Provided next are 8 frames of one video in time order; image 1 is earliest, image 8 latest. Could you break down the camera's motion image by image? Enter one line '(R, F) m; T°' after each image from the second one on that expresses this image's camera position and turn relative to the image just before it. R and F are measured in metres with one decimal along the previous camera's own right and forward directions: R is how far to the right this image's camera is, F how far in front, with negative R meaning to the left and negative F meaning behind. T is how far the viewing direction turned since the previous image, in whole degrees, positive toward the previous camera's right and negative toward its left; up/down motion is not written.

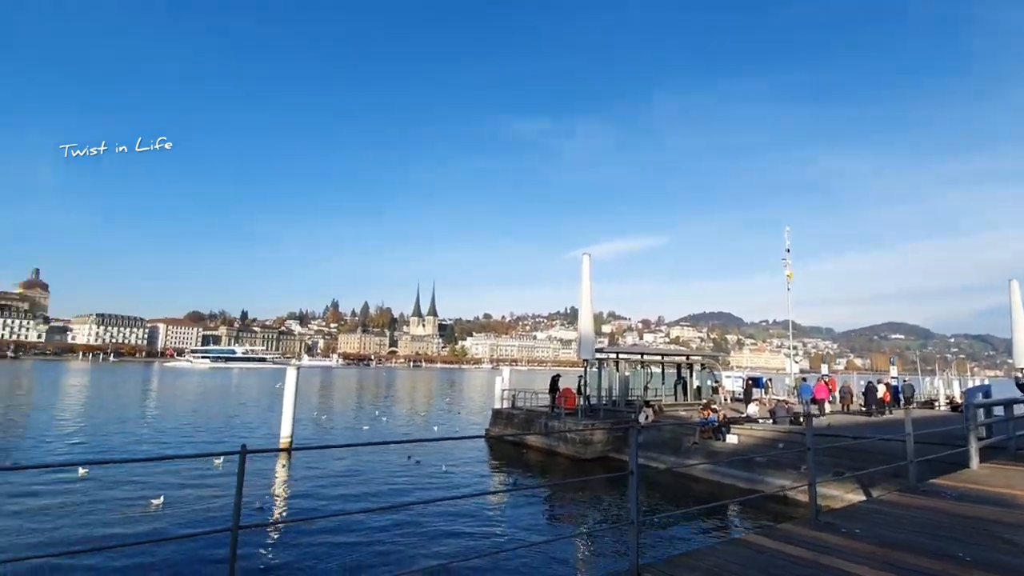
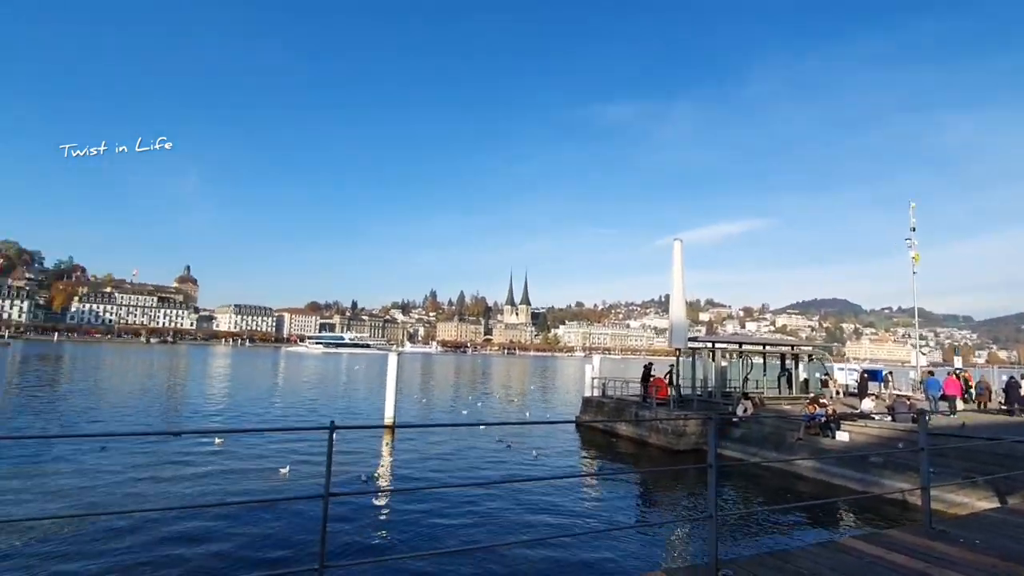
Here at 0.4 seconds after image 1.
(+0.2, -0.2) m; -10°
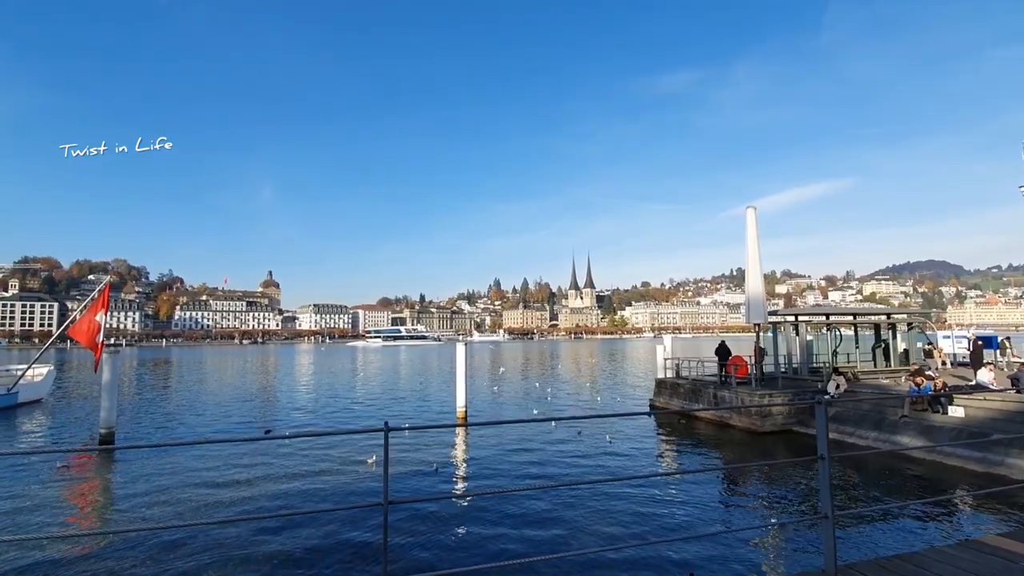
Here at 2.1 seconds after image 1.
(0.0, +0.4) m; -7°
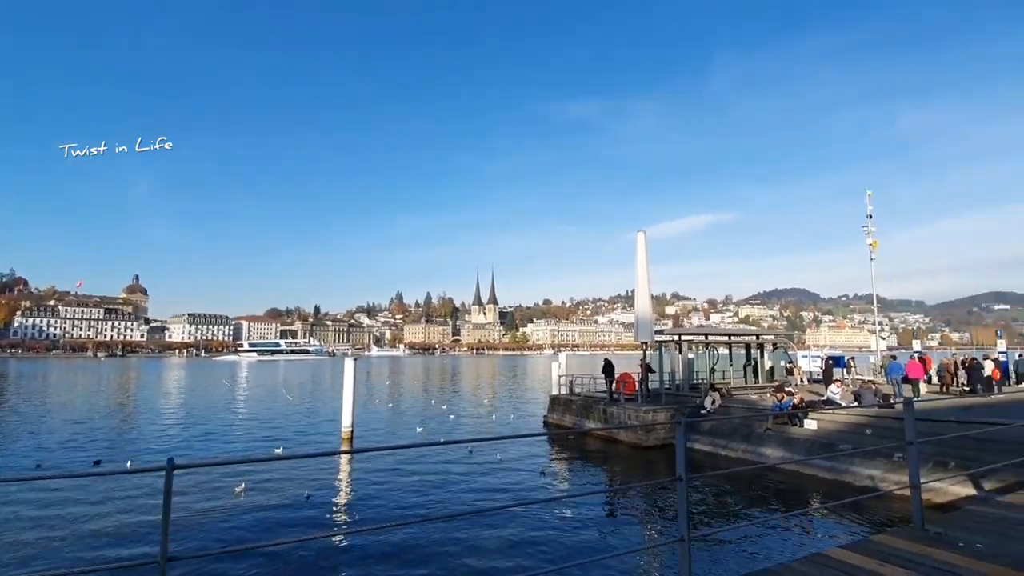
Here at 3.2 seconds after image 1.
(+0.5, +0.4) m; +10°
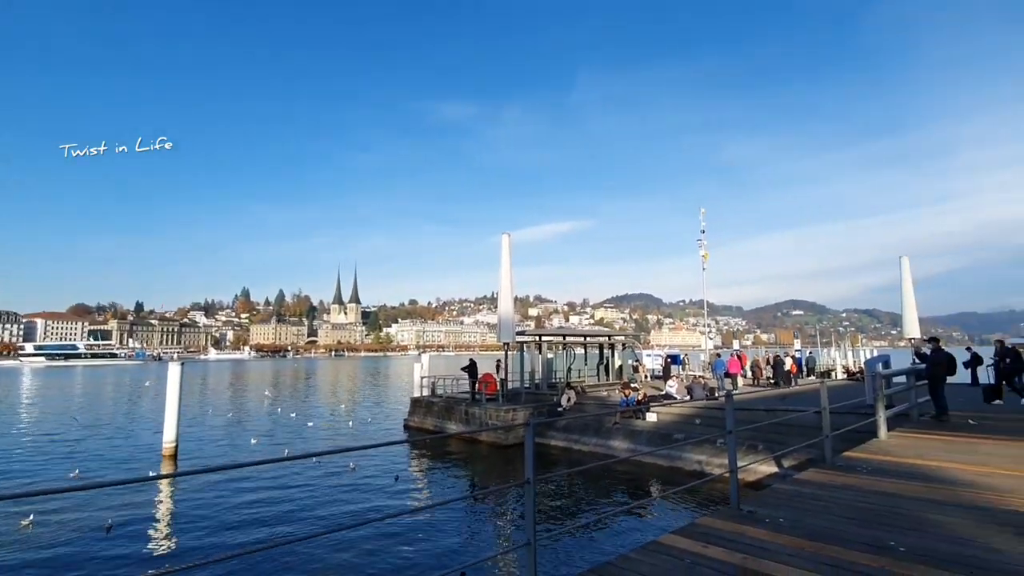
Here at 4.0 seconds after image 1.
(+0.2, +0.3) m; +15°
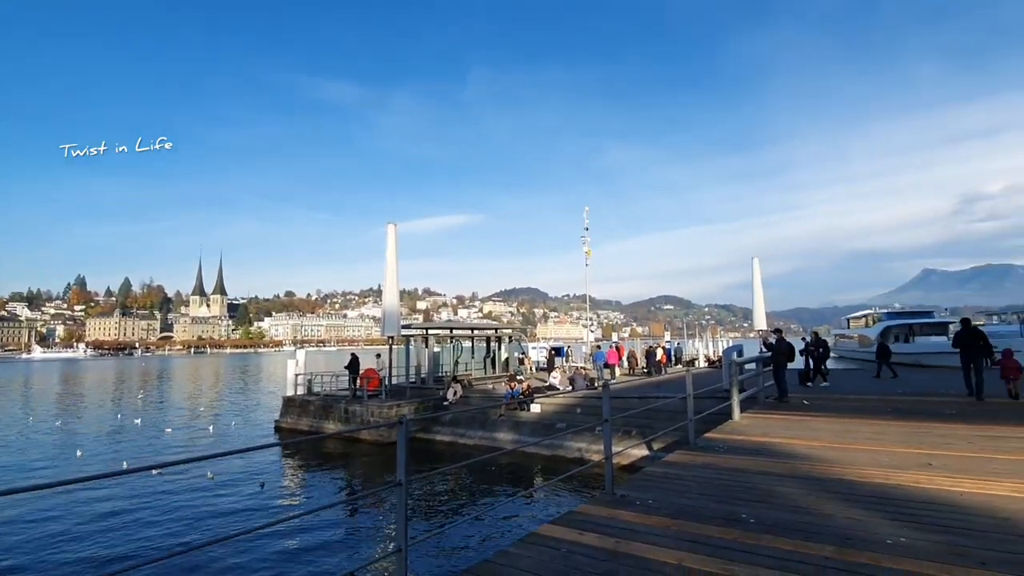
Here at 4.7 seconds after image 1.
(+0.1, +0.2) m; +12°
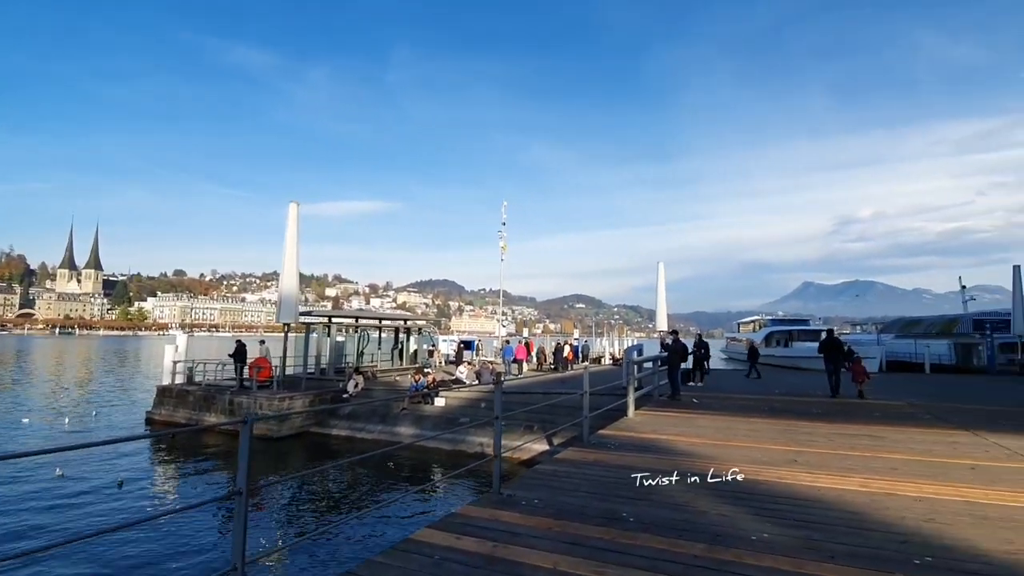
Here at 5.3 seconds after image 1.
(+0.3, +0.3) m; +9°
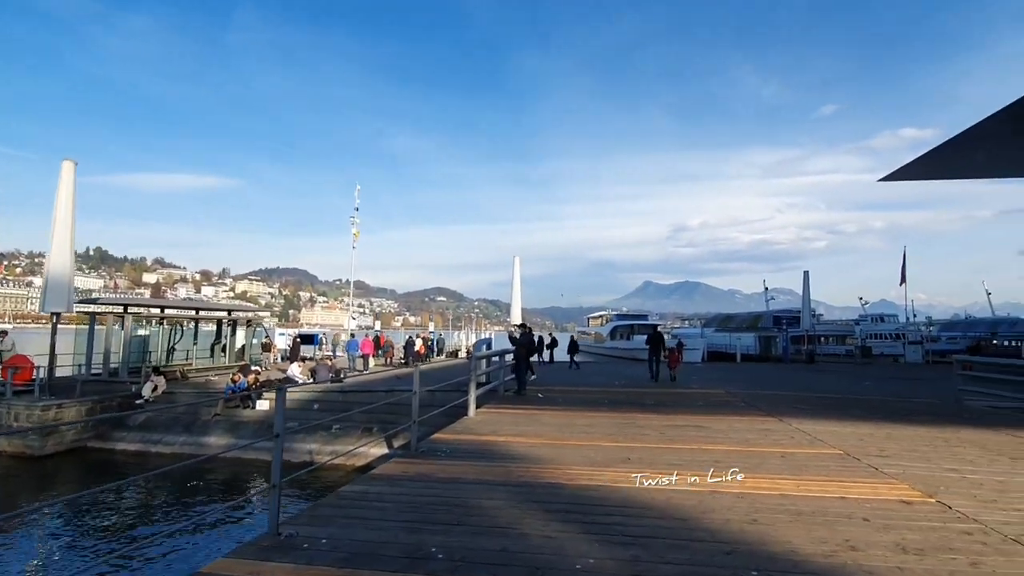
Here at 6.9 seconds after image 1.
(+0.6, +1.0) m; +15°
